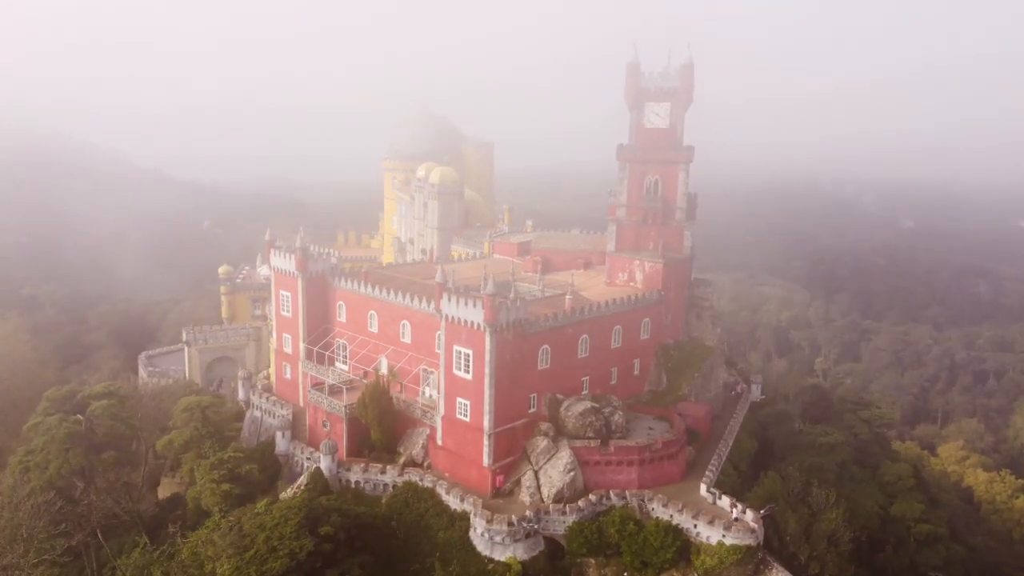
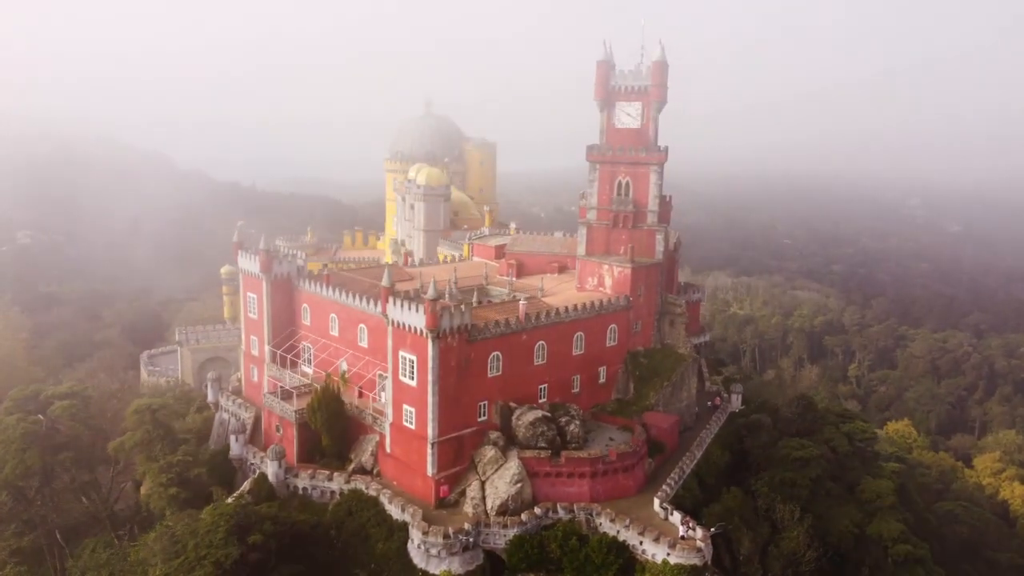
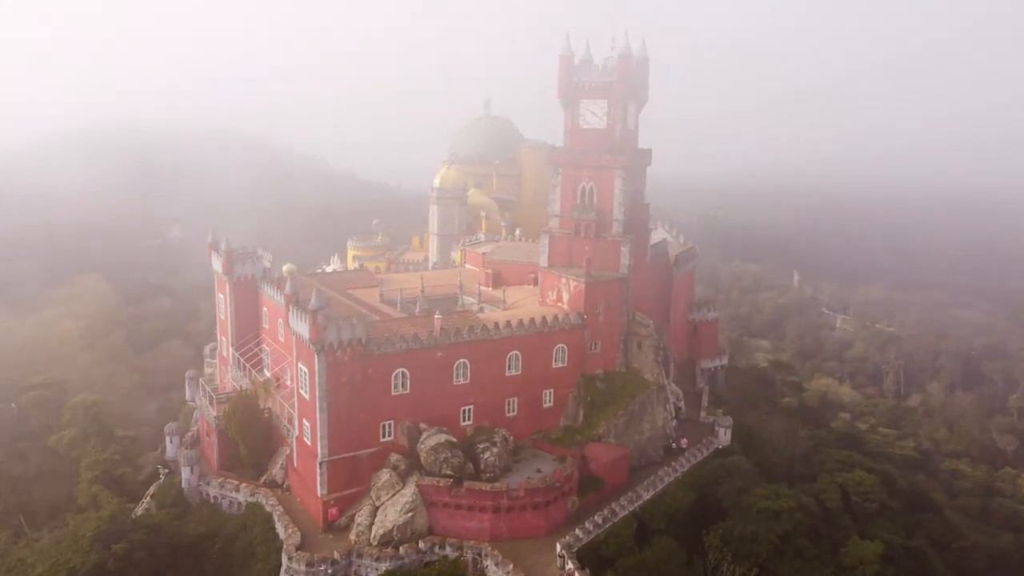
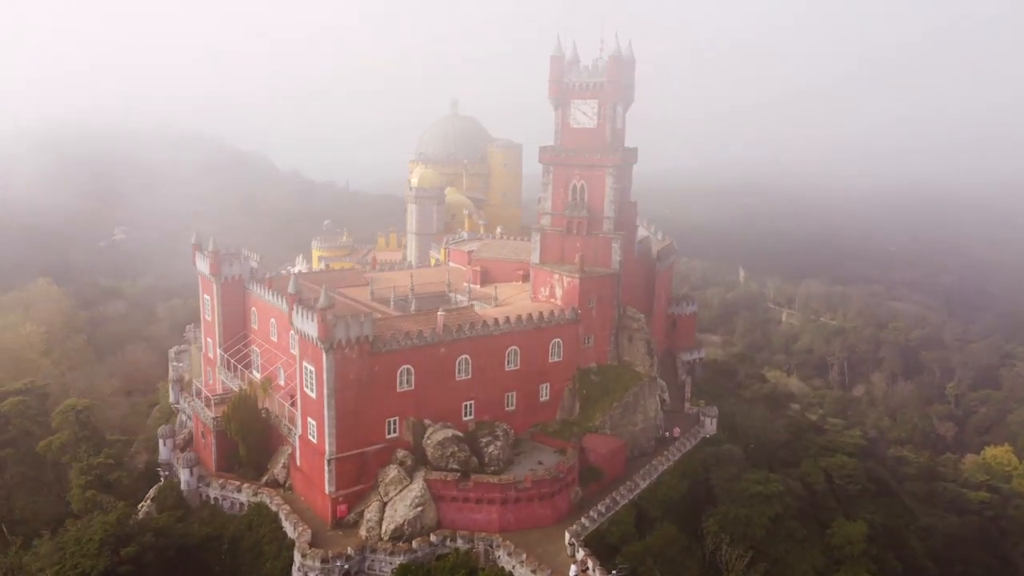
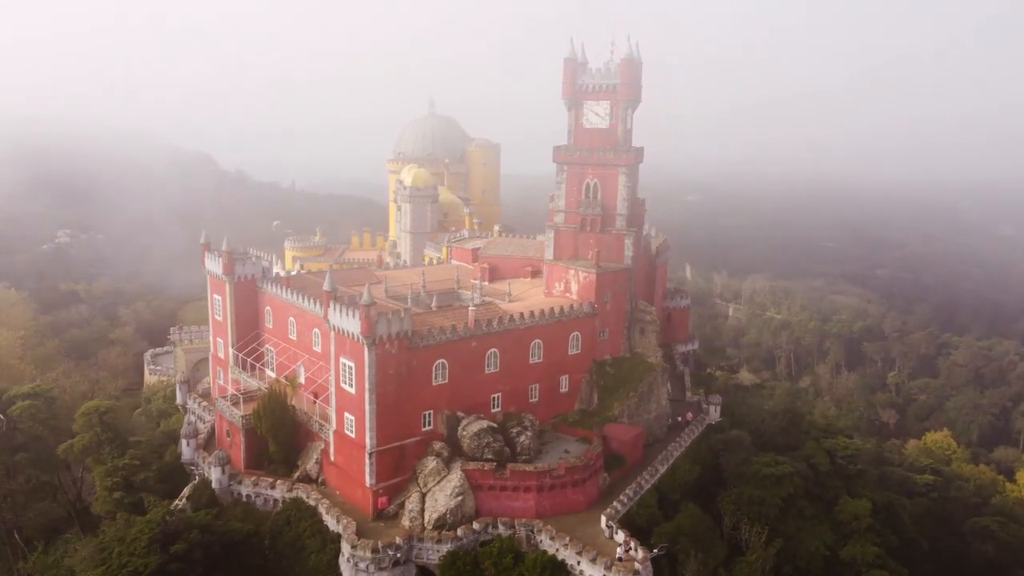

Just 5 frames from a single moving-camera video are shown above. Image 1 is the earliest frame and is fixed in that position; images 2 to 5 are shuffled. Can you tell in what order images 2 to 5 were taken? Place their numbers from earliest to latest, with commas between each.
2, 5, 4, 3
